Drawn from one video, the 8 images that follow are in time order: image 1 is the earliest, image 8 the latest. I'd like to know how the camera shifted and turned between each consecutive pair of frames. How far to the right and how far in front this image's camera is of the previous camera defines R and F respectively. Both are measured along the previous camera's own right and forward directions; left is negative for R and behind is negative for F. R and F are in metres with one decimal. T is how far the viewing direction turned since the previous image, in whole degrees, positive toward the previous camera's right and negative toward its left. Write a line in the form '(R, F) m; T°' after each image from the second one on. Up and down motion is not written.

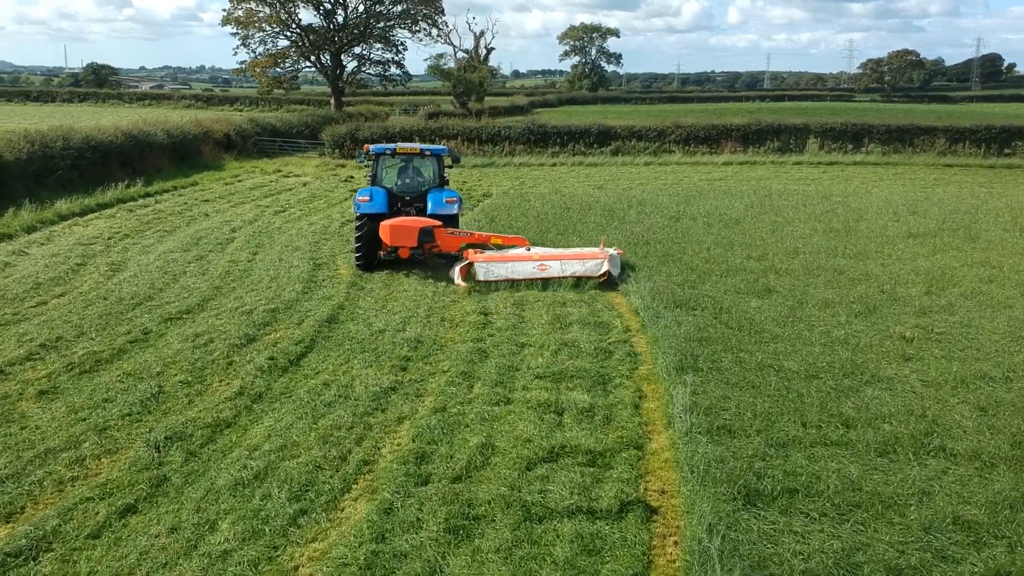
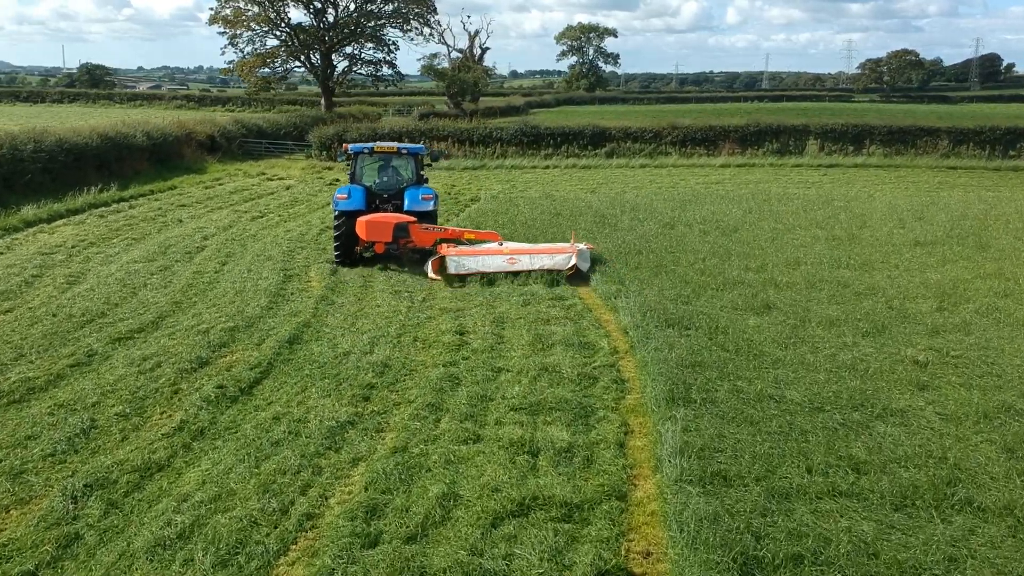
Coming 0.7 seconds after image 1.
(+0.1, +0.6) m; 0°
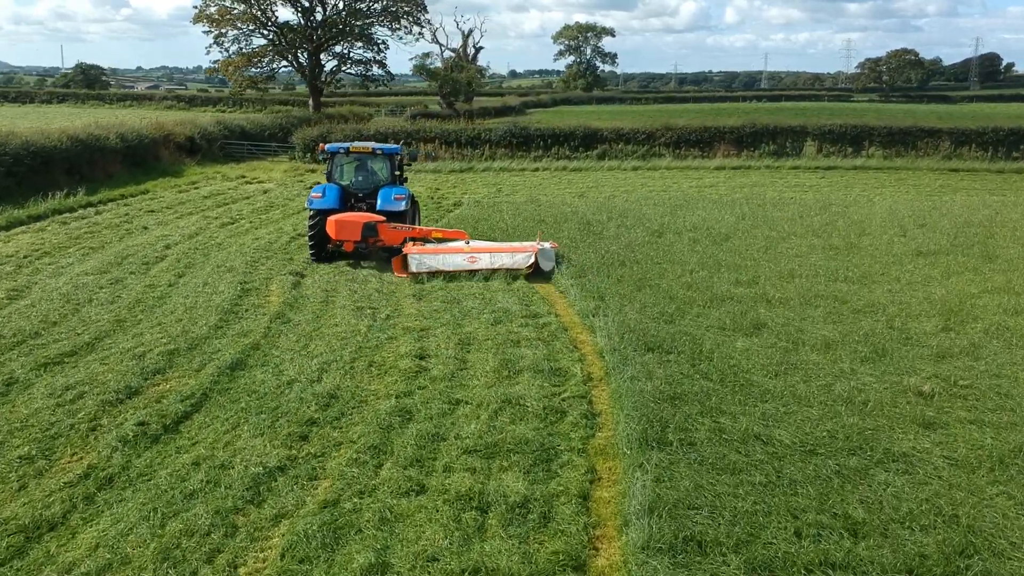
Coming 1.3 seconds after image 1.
(+0.2, +0.6) m; 0°
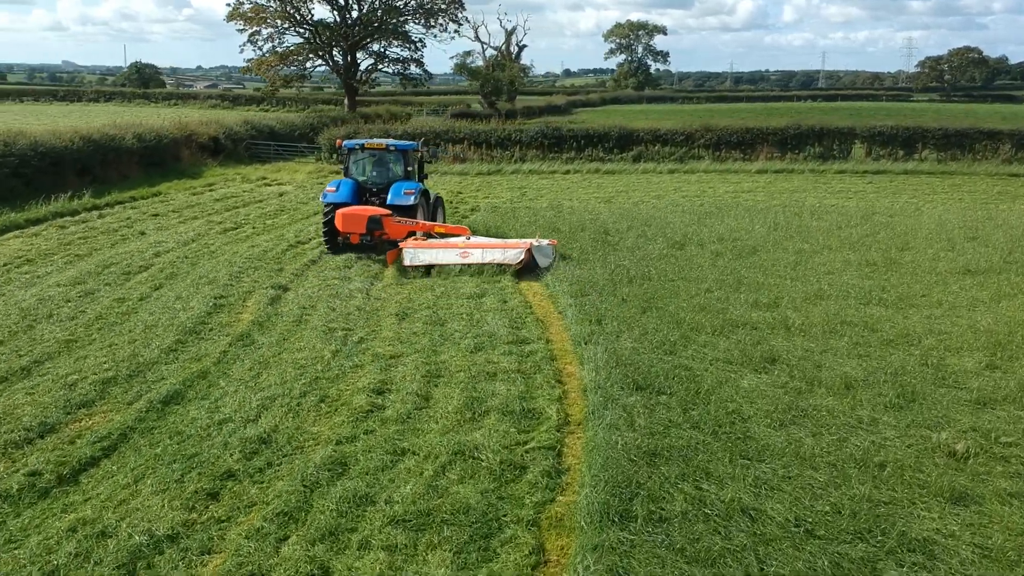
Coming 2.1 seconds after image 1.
(+0.5, +0.8) m; -3°
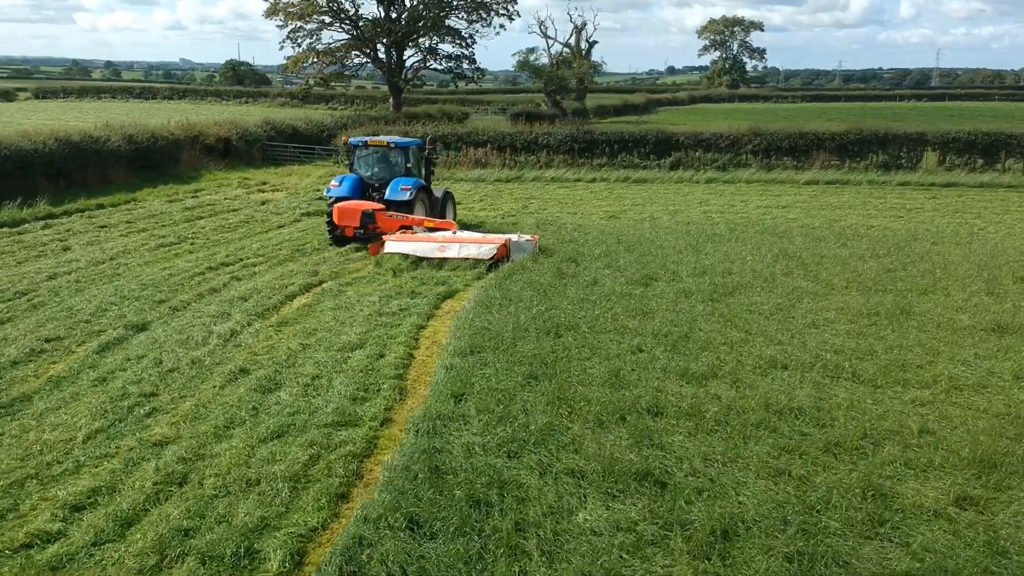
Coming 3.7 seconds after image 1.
(+1.5, +1.8) m; -6°
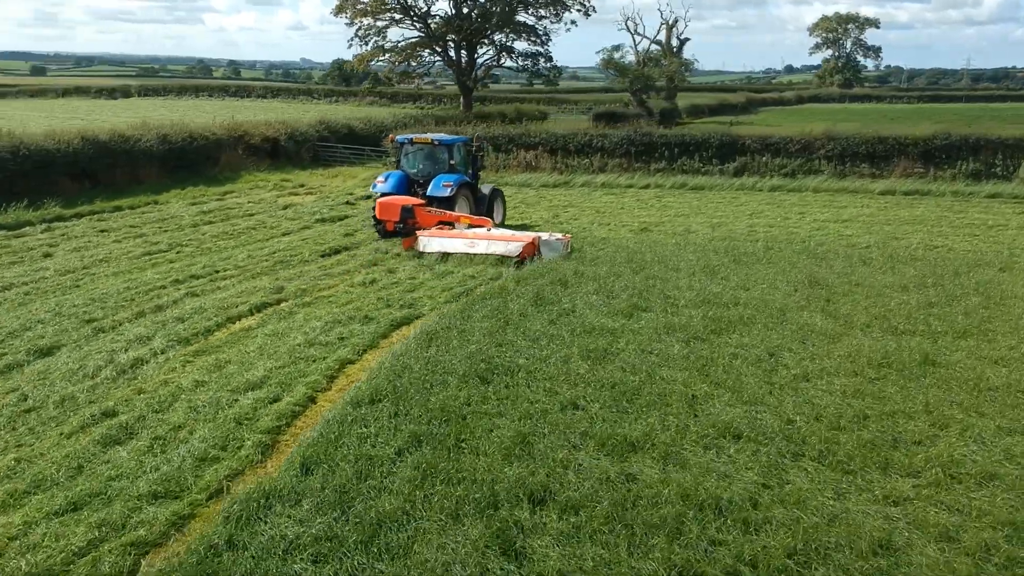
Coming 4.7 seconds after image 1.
(+1.1, +1.1) m; -6°
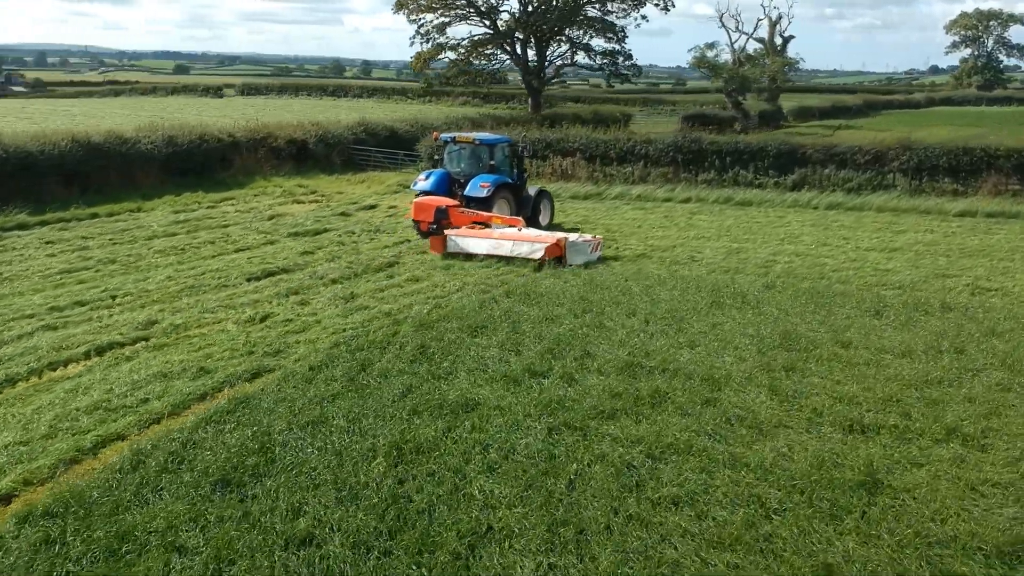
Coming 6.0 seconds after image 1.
(+1.6, +1.7) m; -7°
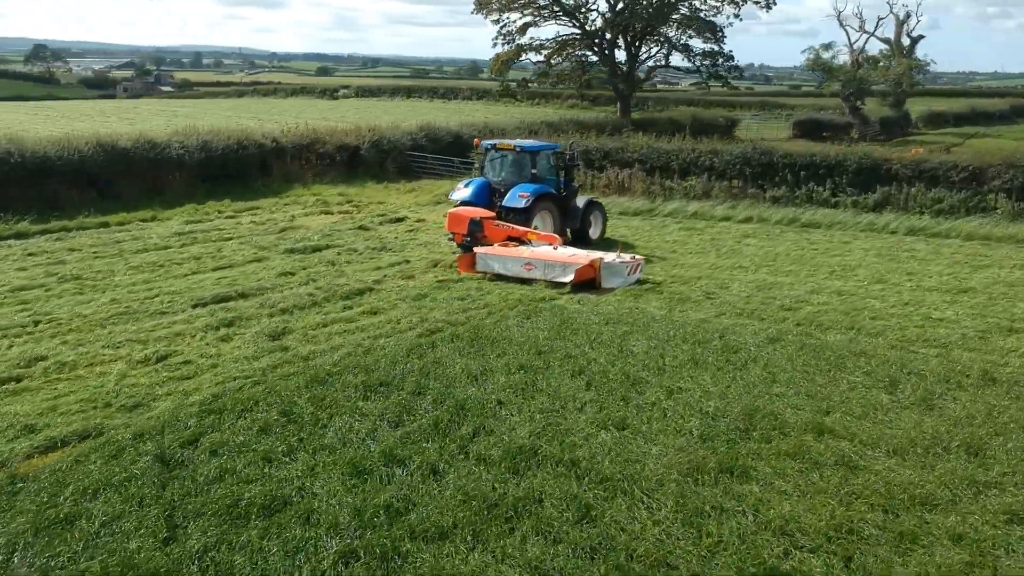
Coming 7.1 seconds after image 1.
(+1.3, +1.3) m; -8°
